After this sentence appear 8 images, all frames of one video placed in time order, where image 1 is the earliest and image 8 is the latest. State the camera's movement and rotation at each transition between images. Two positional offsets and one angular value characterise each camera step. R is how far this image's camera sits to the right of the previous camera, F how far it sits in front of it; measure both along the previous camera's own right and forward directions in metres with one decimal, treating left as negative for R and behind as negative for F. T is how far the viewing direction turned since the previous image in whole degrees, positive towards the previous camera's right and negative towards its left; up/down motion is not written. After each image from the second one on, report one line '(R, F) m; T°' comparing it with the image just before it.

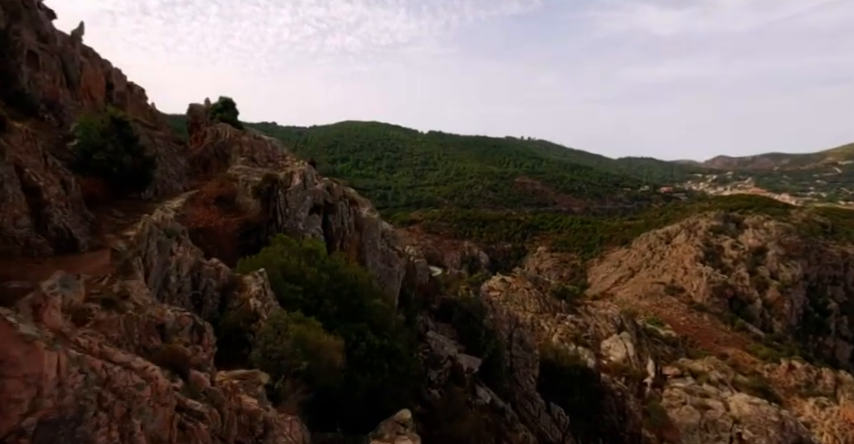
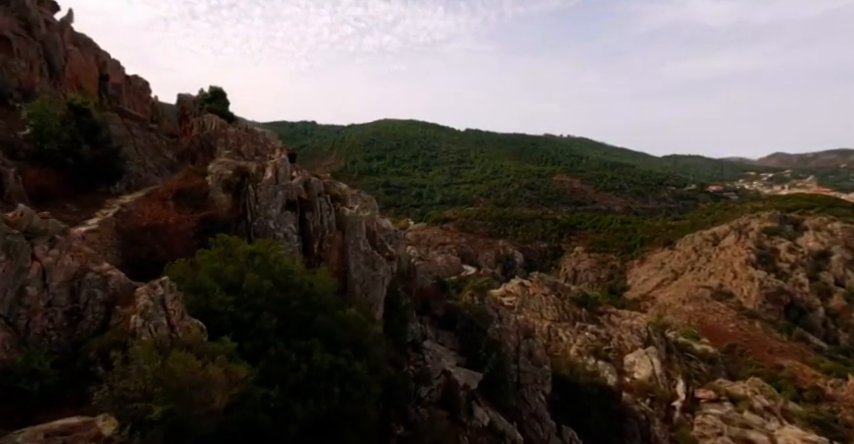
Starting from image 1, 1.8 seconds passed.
(+1.8, +2.2) m; -5°
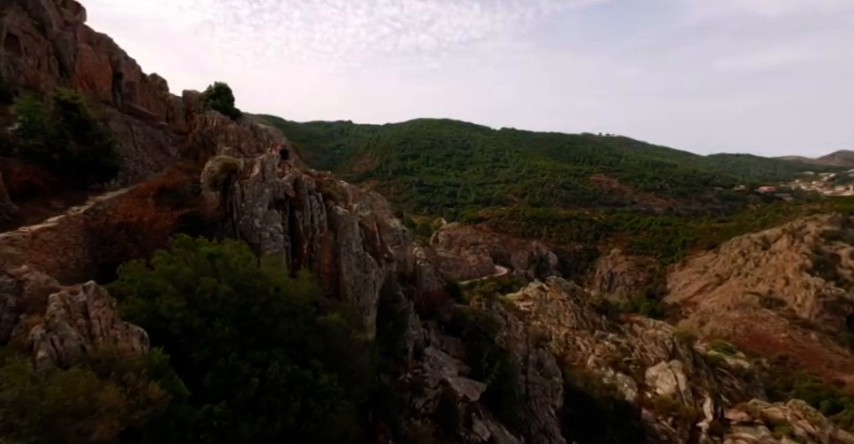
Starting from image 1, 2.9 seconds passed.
(+1.4, +1.1) m; -4°
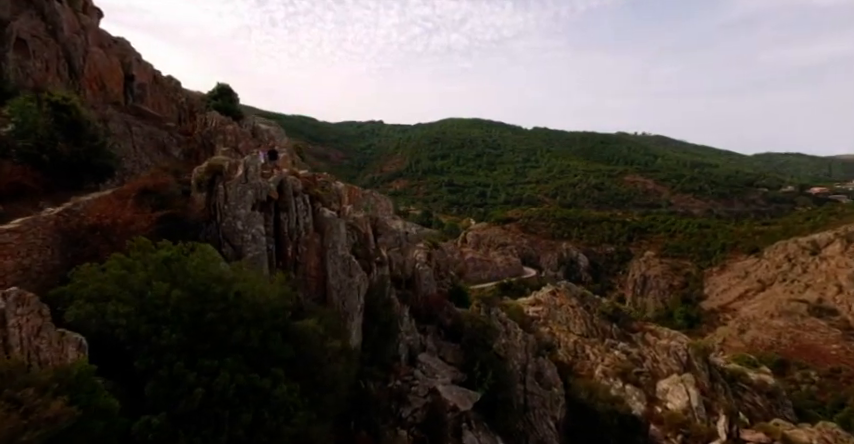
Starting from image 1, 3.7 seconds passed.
(+1.5, +0.6) m; -4°
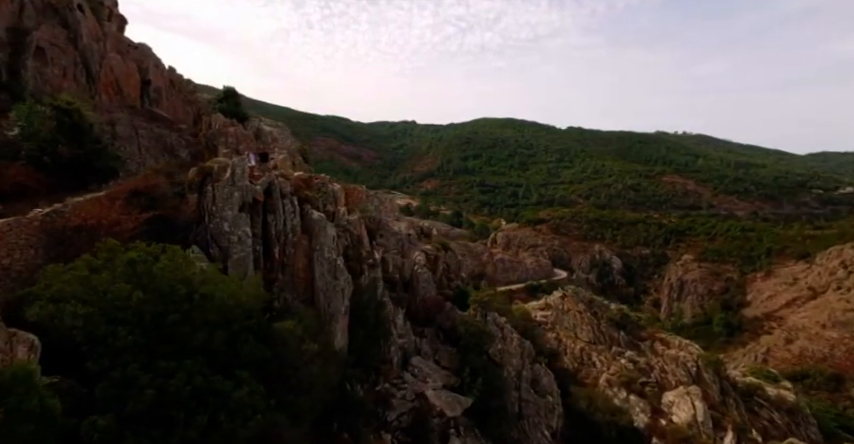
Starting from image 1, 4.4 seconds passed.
(+1.6, +0.2) m; -4°
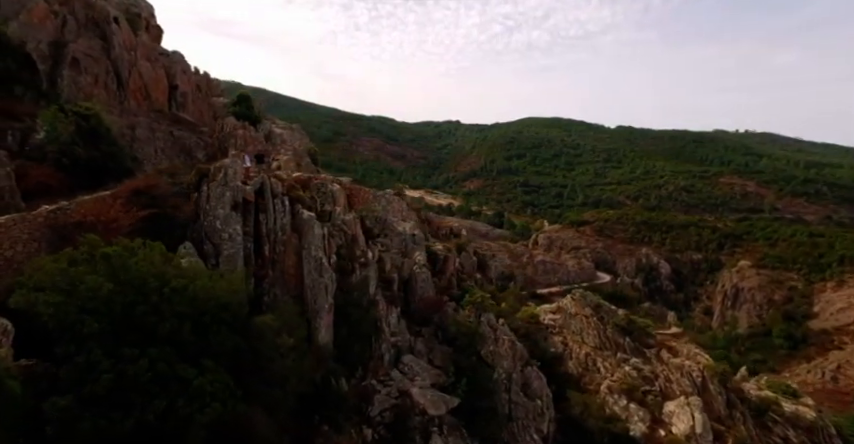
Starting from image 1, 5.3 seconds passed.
(+2.2, -0.2) m; -5°
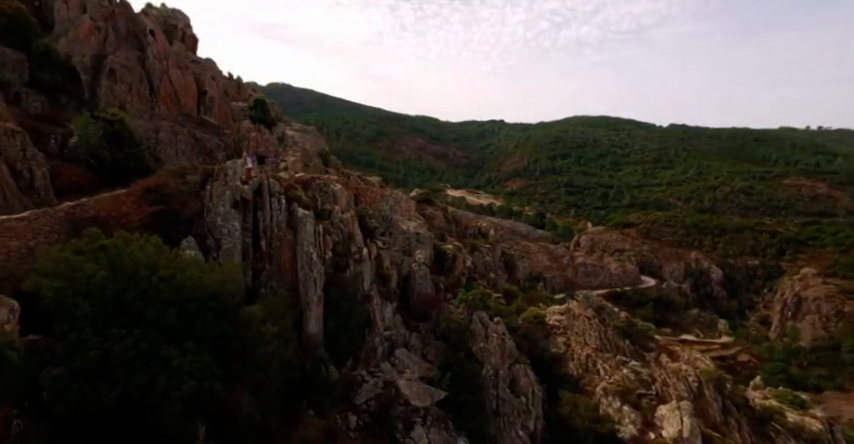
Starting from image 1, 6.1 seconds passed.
(+2.2, -0.6) m; -5°
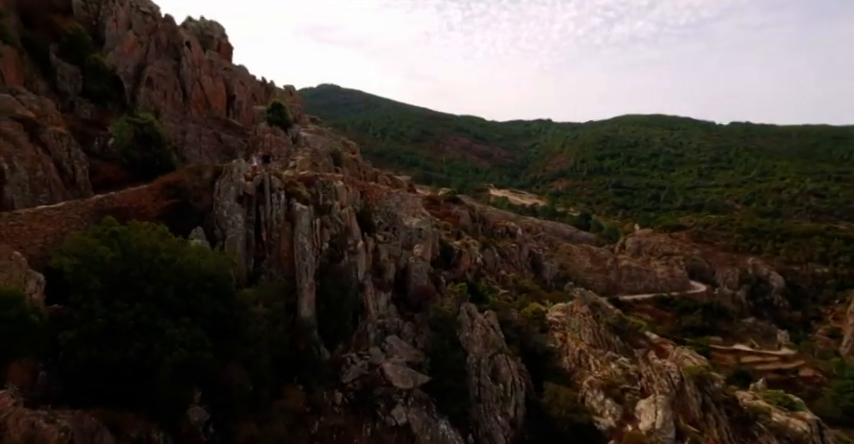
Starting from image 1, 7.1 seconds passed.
(+2.5, -1.2) m; -5°
